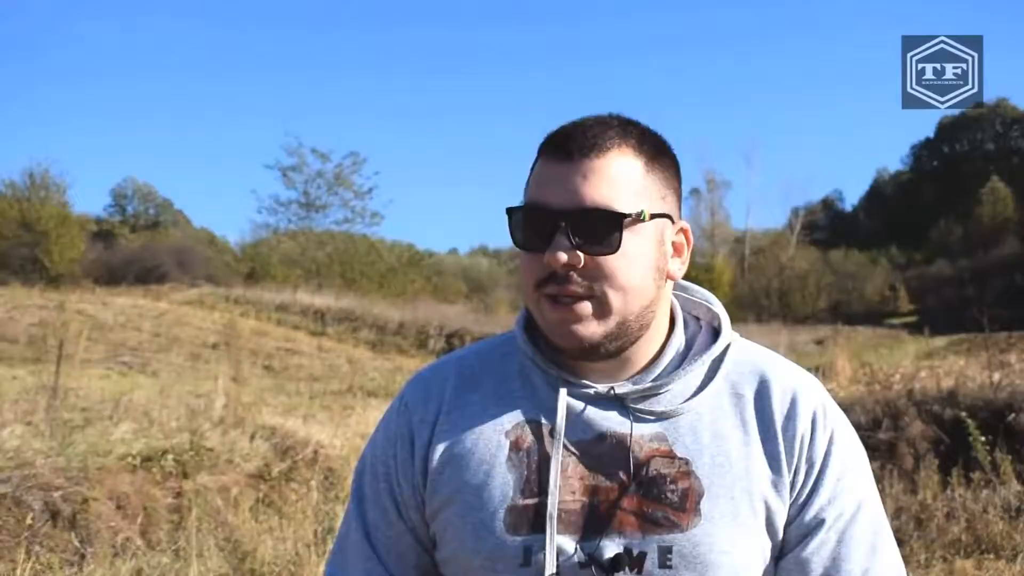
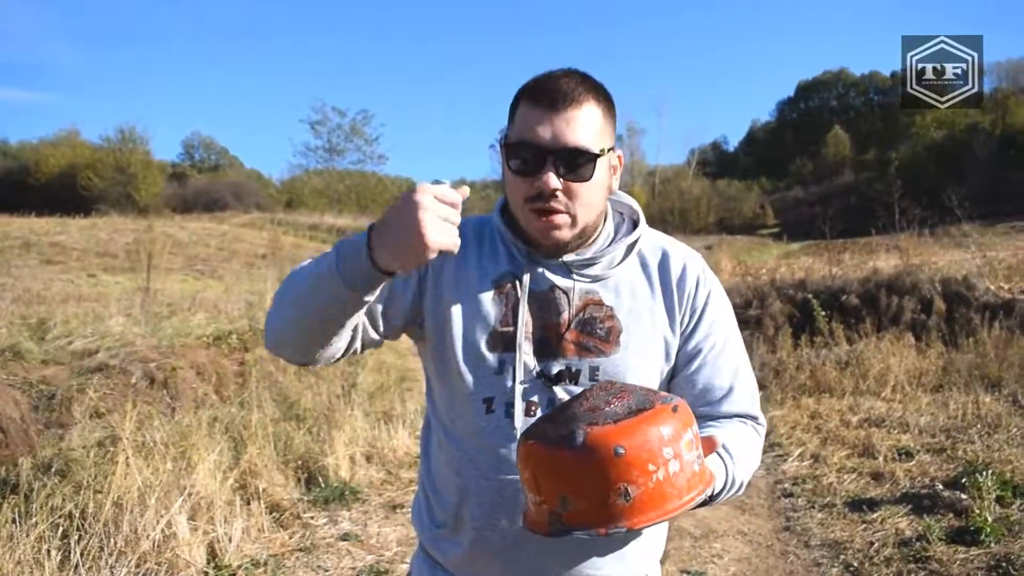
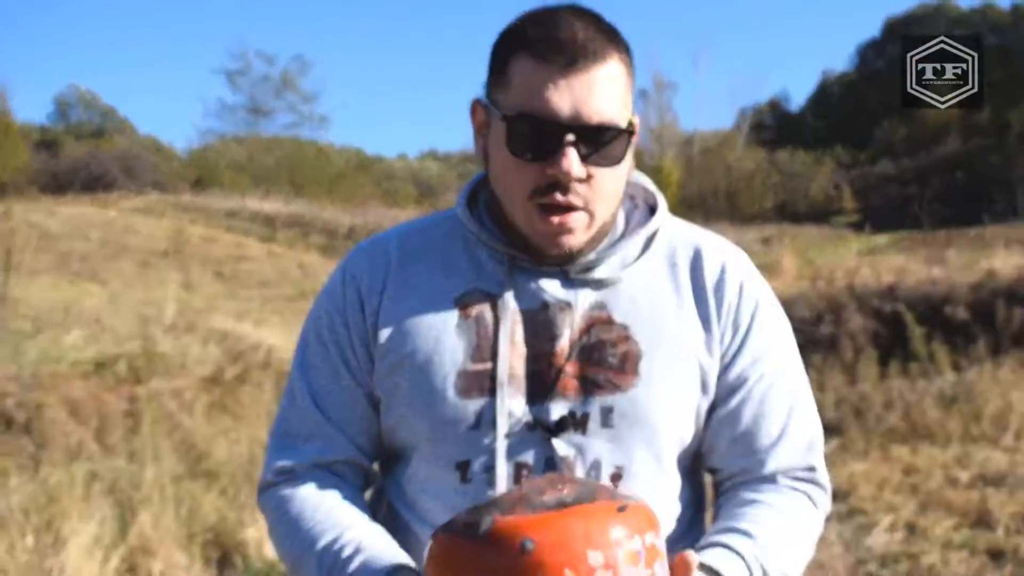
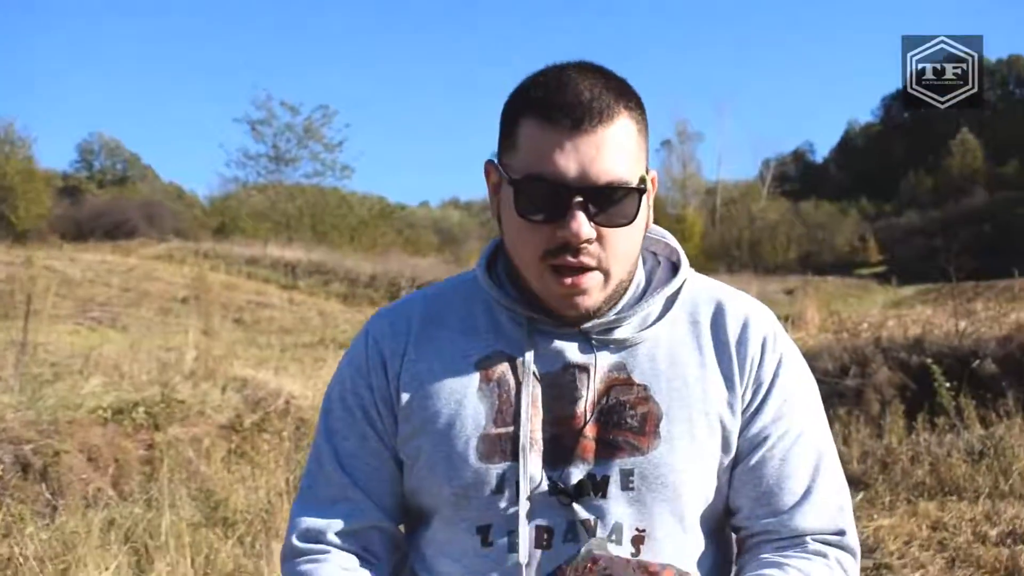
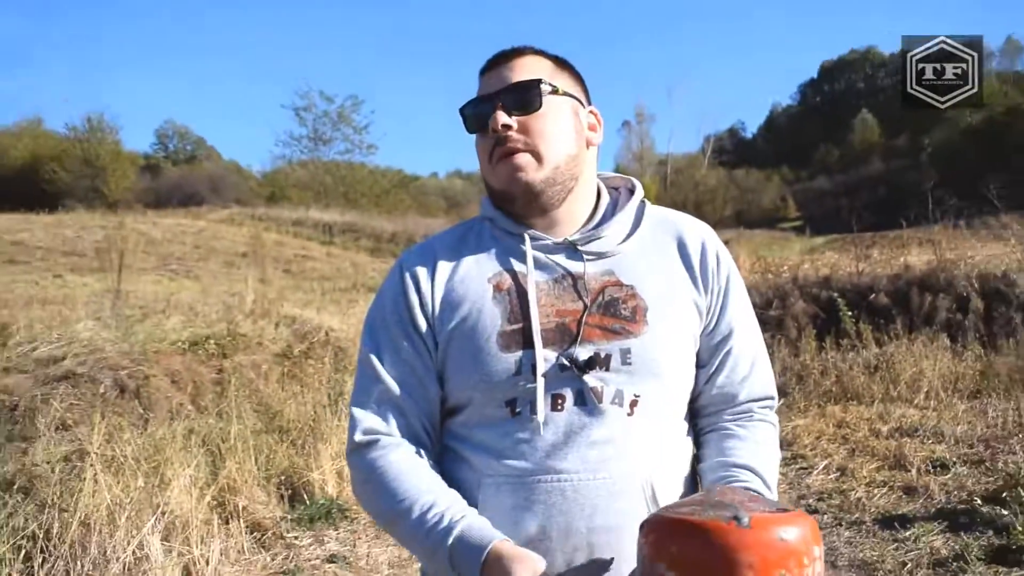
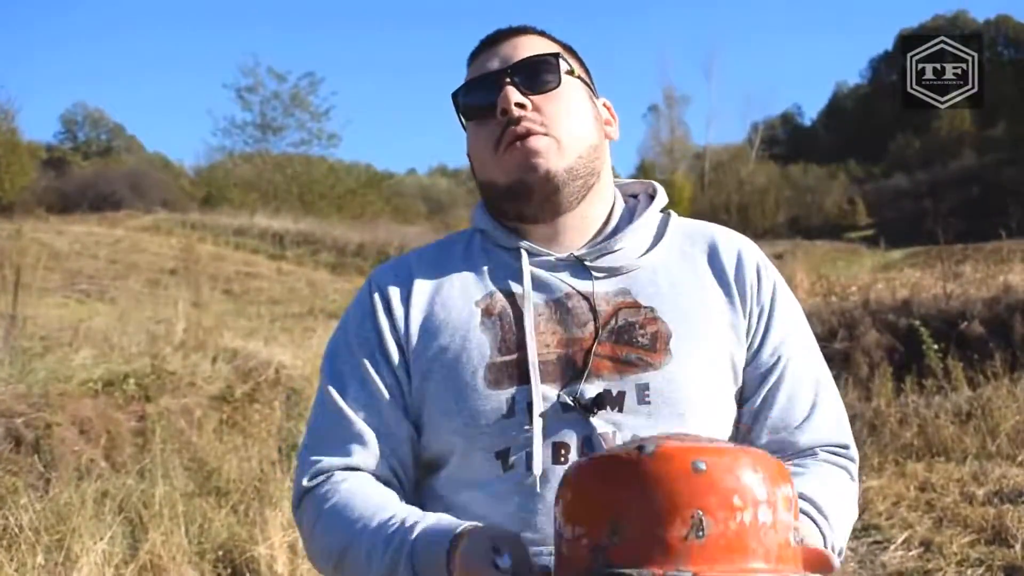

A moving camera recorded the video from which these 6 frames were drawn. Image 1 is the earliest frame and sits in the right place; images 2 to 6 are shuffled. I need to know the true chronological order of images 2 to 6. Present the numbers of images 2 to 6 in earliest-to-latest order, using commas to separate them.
4, 3, 2, 6, 5
